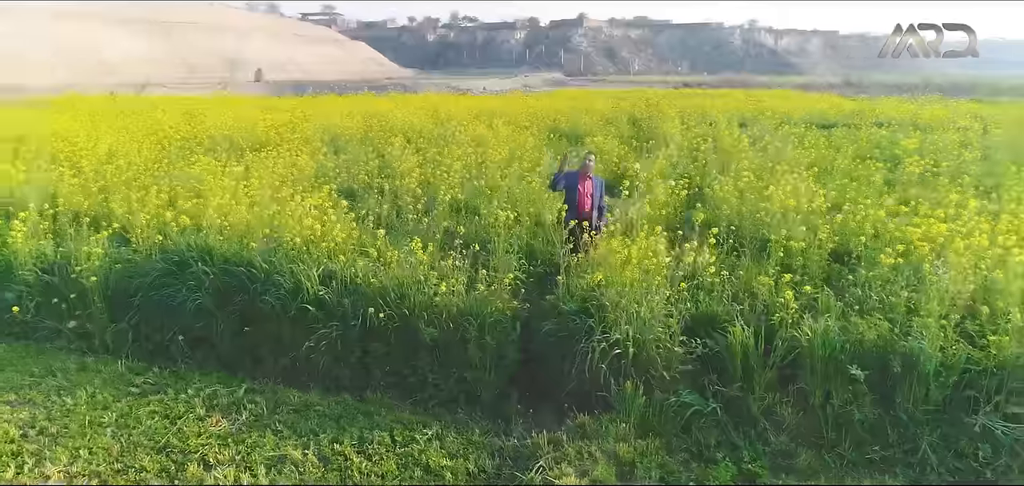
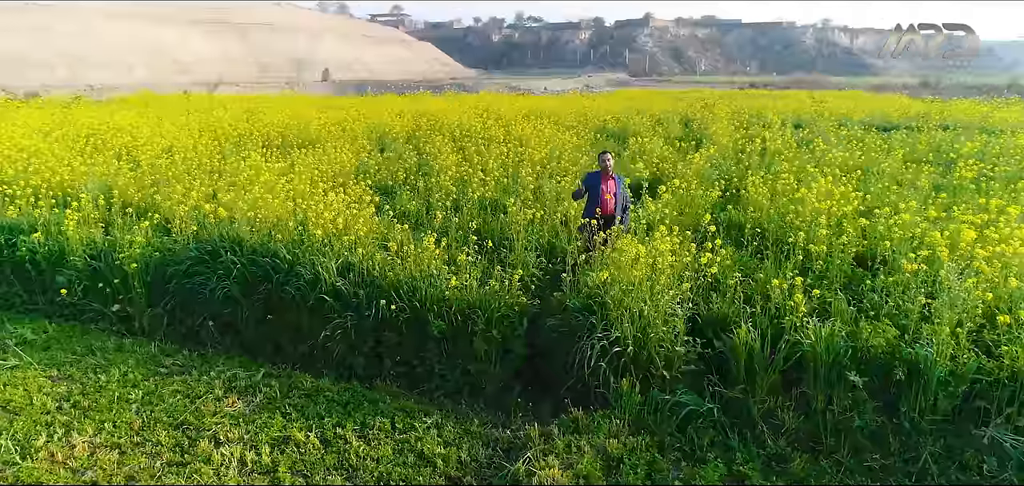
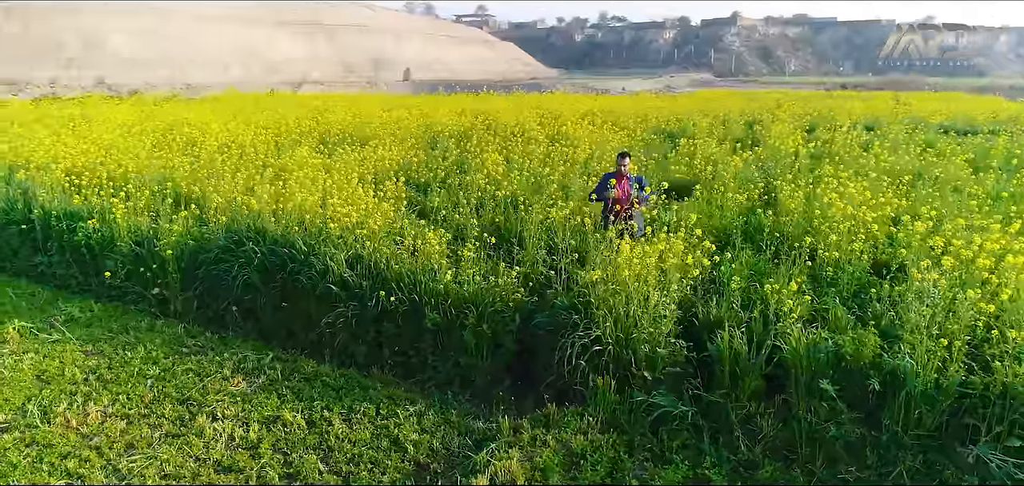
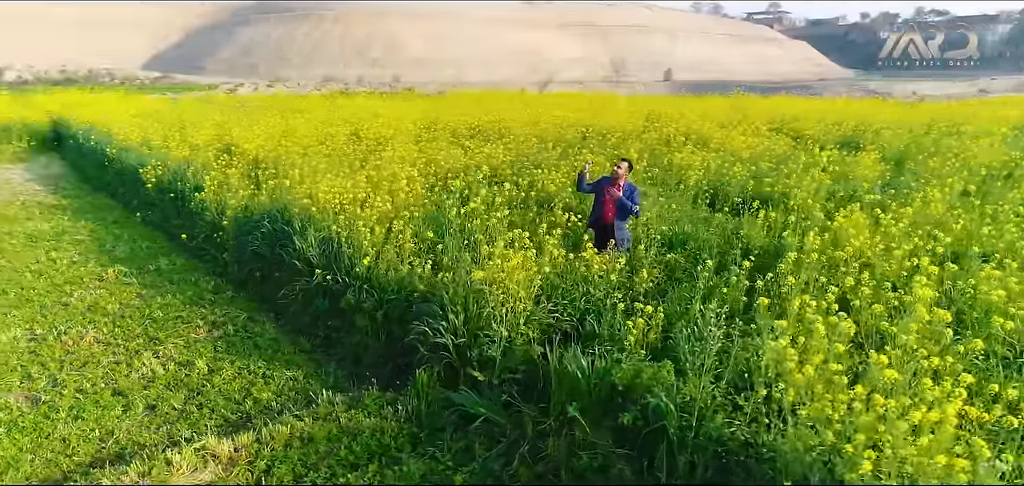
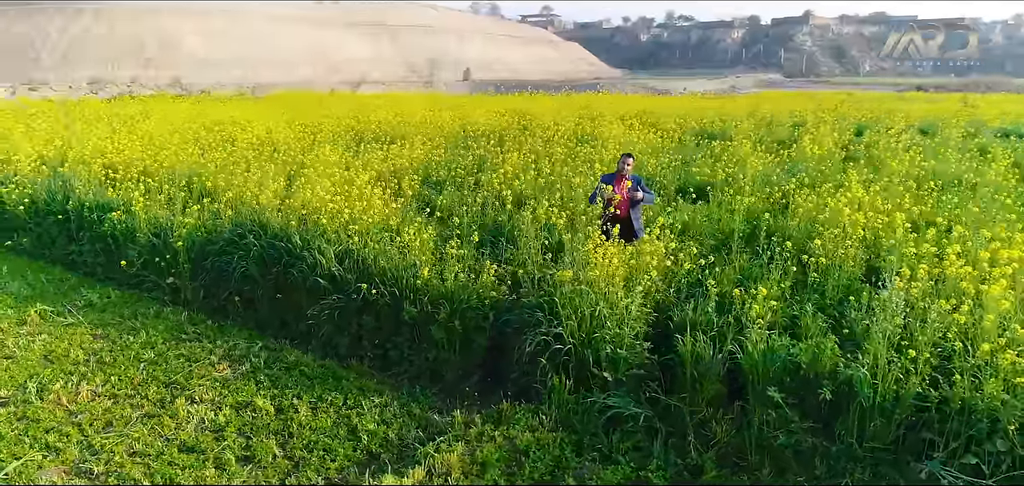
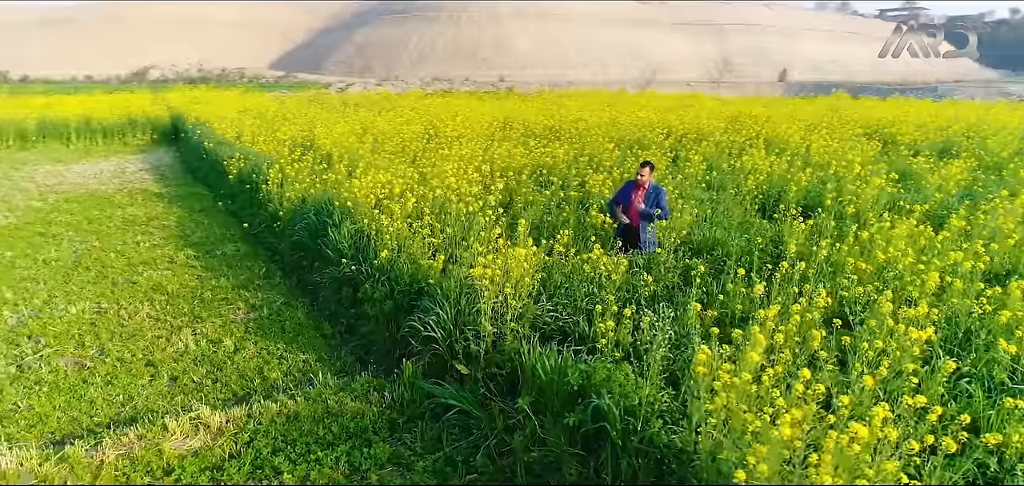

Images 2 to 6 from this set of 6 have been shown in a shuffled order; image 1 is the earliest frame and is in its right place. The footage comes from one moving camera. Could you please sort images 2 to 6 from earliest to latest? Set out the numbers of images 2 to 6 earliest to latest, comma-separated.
2, 3, 5, 4, 6
